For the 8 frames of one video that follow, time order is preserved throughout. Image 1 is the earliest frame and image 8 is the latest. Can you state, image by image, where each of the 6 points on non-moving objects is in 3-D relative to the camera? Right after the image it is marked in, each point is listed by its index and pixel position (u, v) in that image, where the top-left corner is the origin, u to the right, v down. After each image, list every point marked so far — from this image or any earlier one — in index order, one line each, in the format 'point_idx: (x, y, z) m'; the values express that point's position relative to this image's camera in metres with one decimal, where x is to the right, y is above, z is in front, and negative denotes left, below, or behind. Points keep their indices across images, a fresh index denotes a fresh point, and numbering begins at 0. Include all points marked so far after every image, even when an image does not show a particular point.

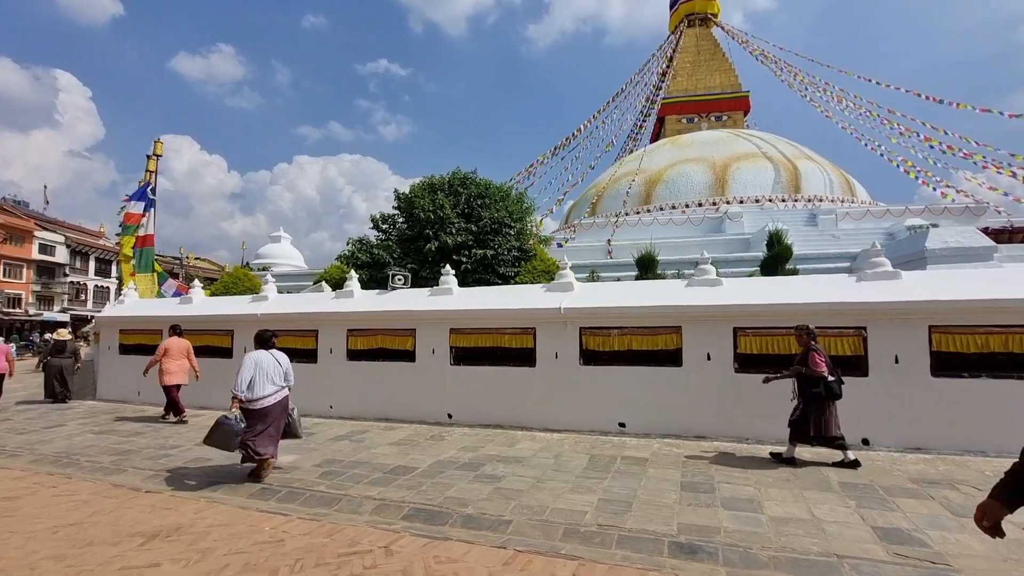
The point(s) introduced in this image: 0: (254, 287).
0: (-7.2, 0.0, +13.9) m
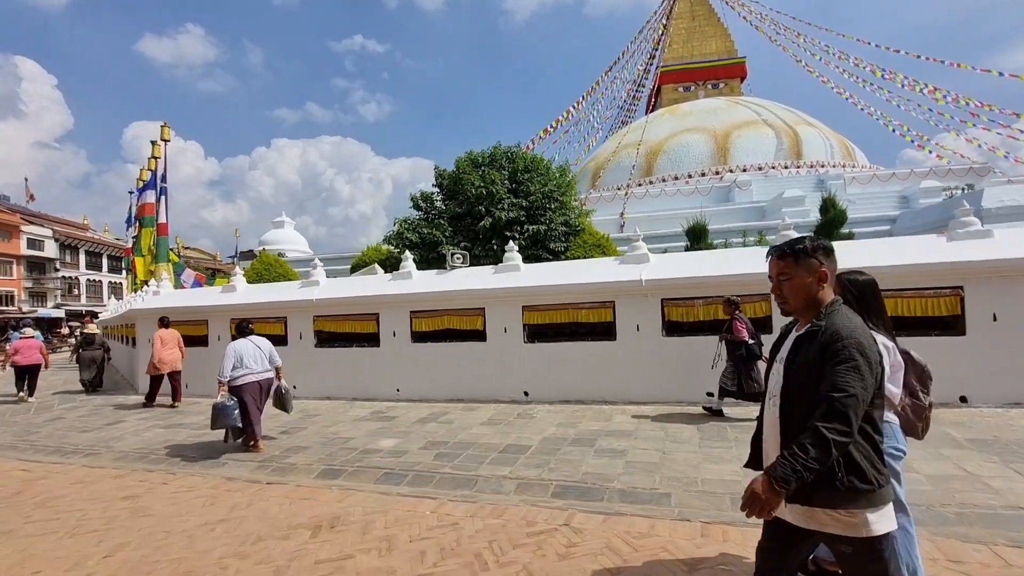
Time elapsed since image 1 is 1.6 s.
0: (-6.2, +0.4, +13.6) m
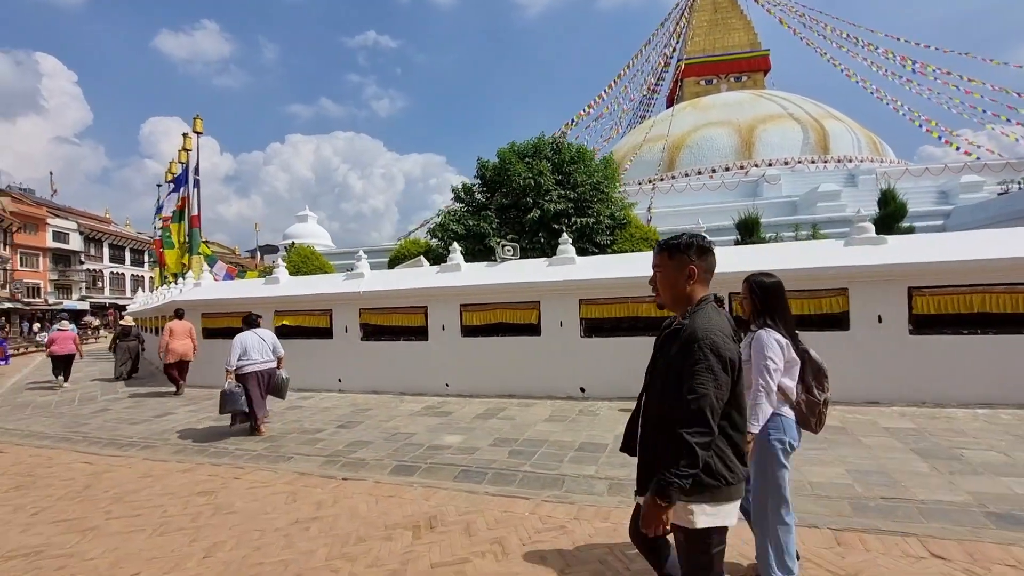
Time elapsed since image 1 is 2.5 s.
0: (-5.2, +0.6, +13.5) m
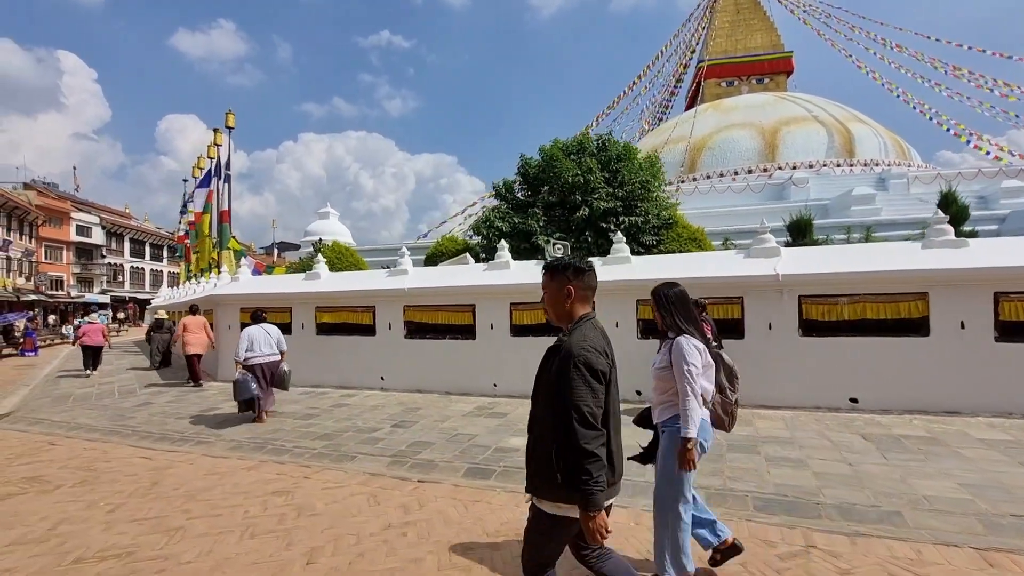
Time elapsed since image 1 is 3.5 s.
0: (-4.2, +0.7, +13.3) m
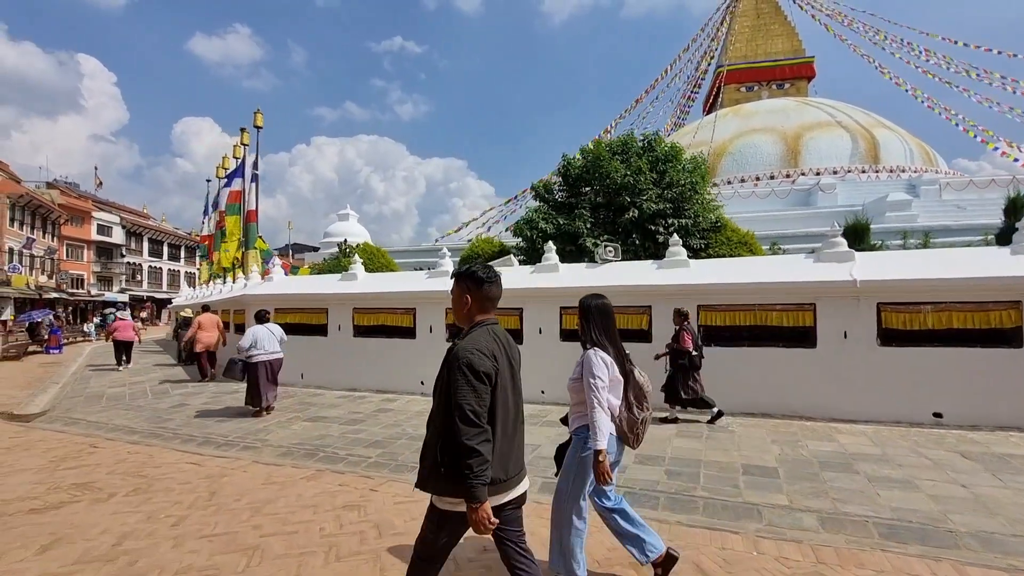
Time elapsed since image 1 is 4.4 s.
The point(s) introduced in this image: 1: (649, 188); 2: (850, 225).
0: (-3.3, +0.6, +13.1) m
1: (+2.6, +1.9, +9.2) m
2: (+6.7, +1.3, +9.7) m
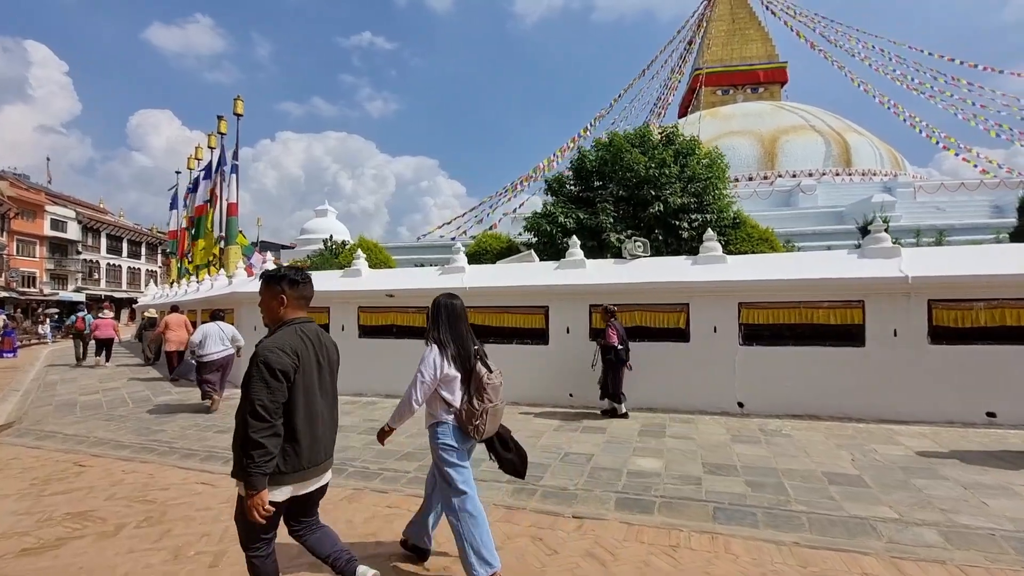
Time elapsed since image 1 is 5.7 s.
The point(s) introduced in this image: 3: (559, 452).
0: (-3.2, +0.7, +12.4) m
1: (+2.9, +1.9, +8.9) m
2: (+7.0, +1.3, +9.6) m
3: (+0.5, -1.8, +5.4) m
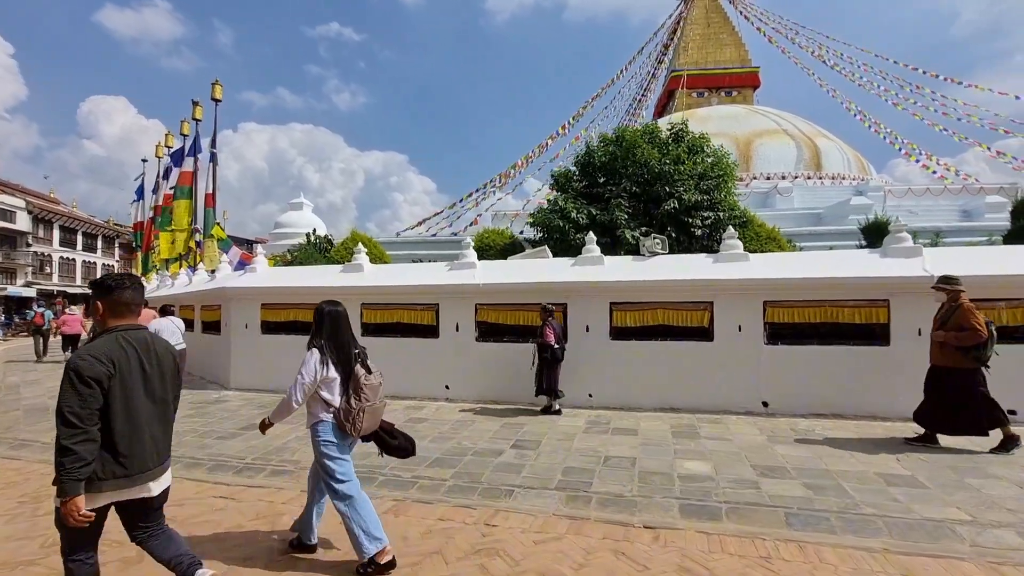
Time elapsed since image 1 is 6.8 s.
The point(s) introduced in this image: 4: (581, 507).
0: (-3.2, +0.8, +11.9) m
1: (+3.1, +2.0, +8.8) m
2: (+7.1, +1.3, +9.8) m
3: (+0.9, -1.8, +5.2) m
4: (+0.5, -1.8, +4.0) m
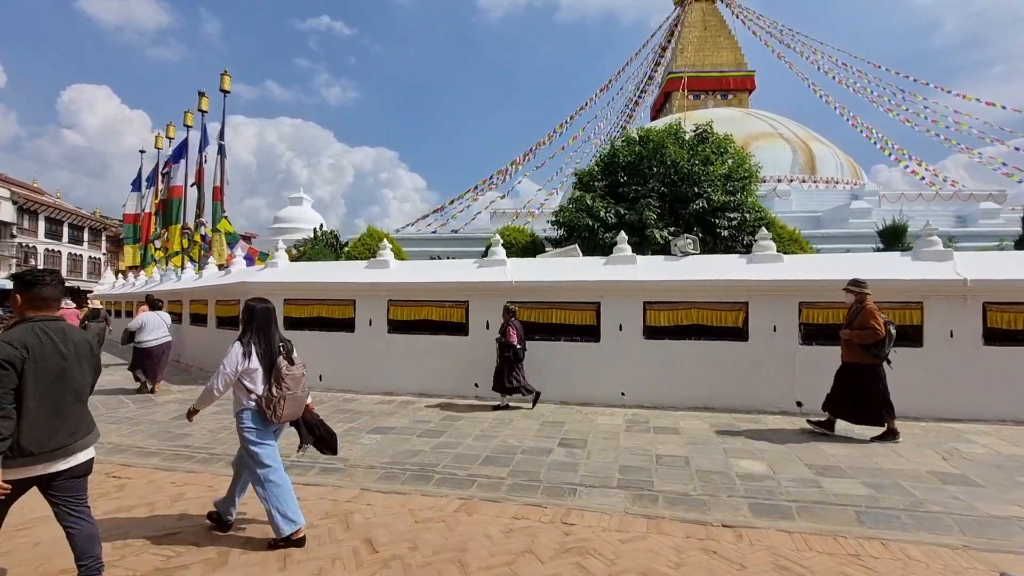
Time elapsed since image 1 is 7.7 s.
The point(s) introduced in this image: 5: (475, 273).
0: (-2.8, +0.9, +11.8) m
1: (+3.6, +2.0, +8.9) m
2: (+7.6, +1.3, +9.9) m
3: (+1.5, -1.8, +5.2) m
4: (+1.1, -1.8, +4.0) m
5: (-0.6, +0.2, +8.1) m
